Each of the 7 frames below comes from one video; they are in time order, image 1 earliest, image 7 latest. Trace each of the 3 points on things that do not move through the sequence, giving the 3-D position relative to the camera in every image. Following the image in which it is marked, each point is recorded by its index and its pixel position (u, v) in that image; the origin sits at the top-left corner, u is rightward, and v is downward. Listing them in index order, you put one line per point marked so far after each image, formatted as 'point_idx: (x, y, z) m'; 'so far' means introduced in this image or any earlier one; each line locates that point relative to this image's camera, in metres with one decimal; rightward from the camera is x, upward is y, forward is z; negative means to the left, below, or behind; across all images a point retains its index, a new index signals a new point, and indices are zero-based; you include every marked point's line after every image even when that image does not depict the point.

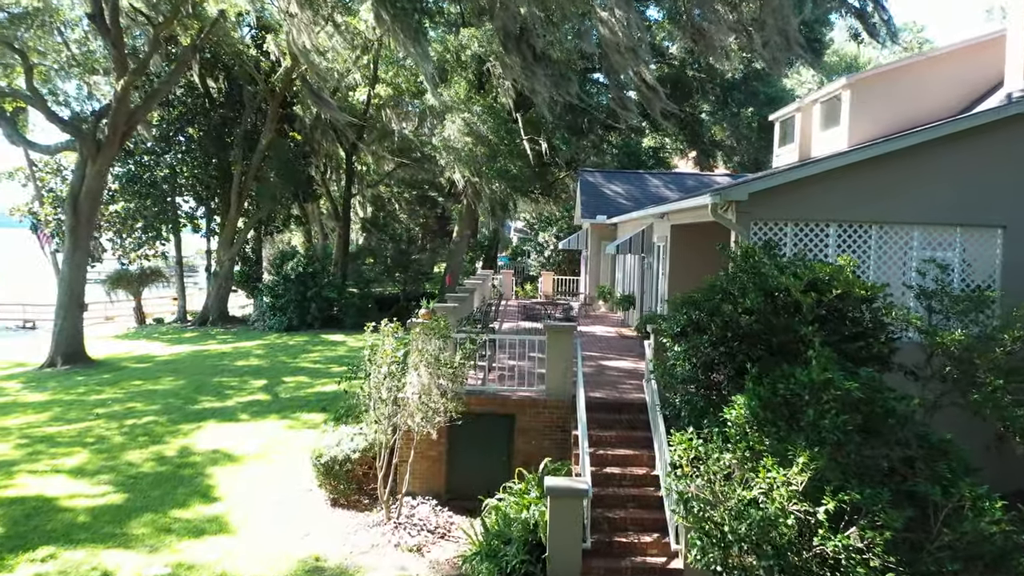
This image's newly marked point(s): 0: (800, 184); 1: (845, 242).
0: (+2.0, +0.7, +7.6) m
1: (+2.4, +0.3, +7.8) m
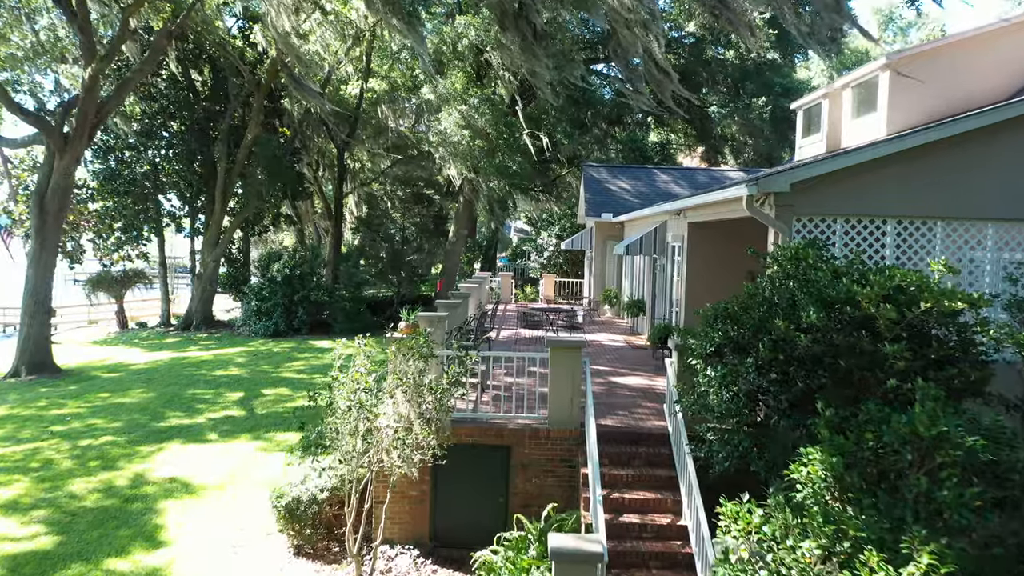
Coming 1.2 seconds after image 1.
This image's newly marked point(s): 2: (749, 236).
0: (+2.0, +0.7, +6.4) m
1: (+2.4, +0.3, +6.6) m
2: (+2.3, +0.4, +10.0) m
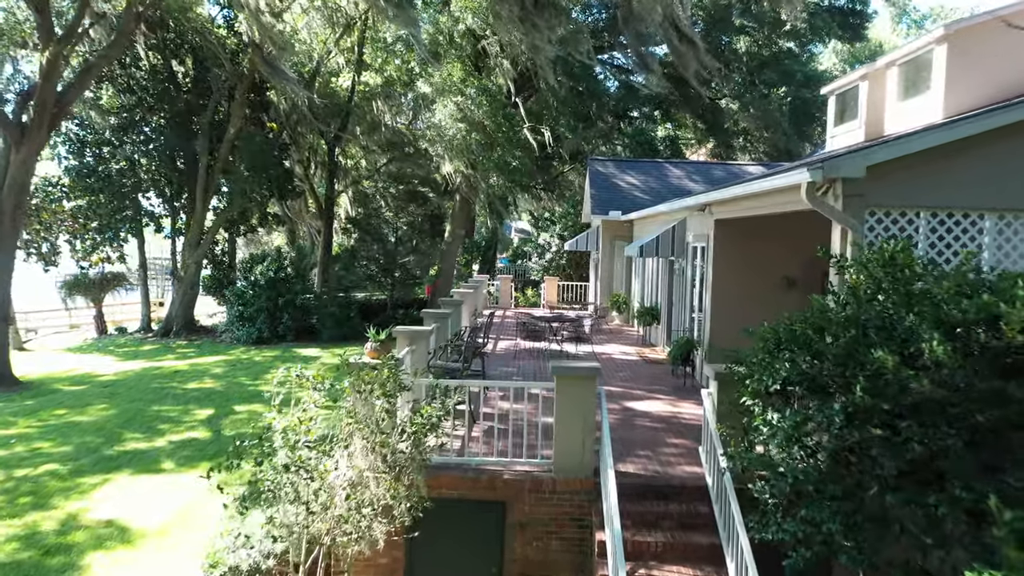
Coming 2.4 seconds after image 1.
0: (+2.0, +0.6, +5.1) m
1: (+2.4, +0.2, +5.3) m
2: (+2.3, +0.4, +8.7) m
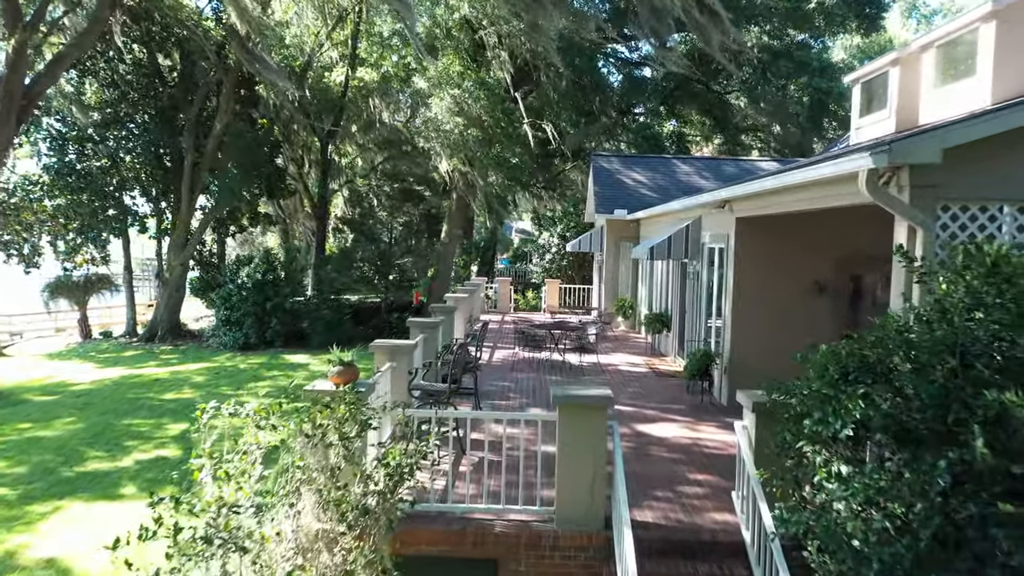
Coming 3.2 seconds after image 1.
0: (+2.0, +0.6, +4.2) m
1: (+2.3, +0.2, +4.4) m
2: (+2.3, +0.3, +7.8) m
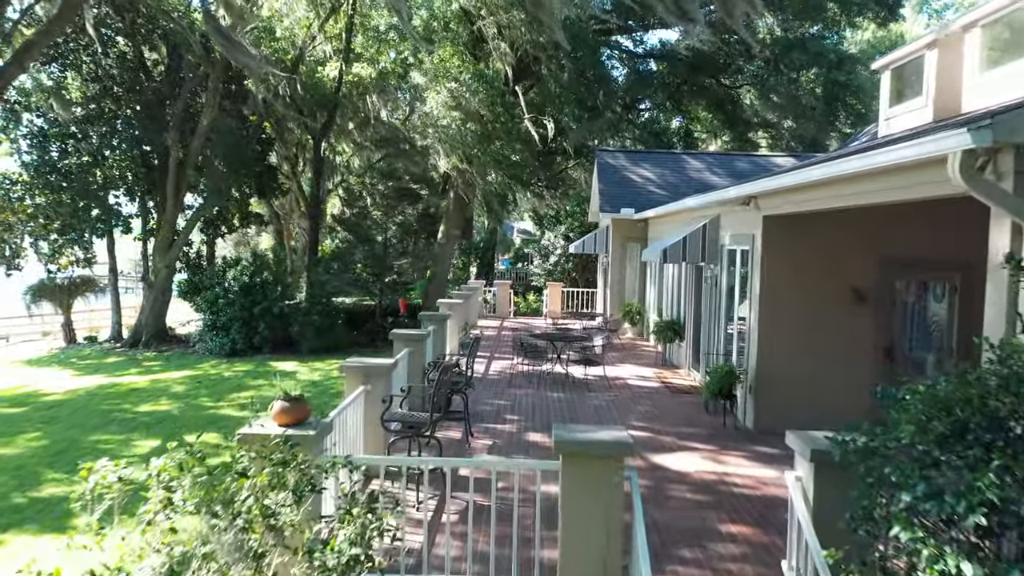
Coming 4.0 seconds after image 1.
0: (+1.9, +0.5, +3.4) m
1: (+2.3, +0.2, +3.6) m
2: (+2.3, +0.3, +7.0) m
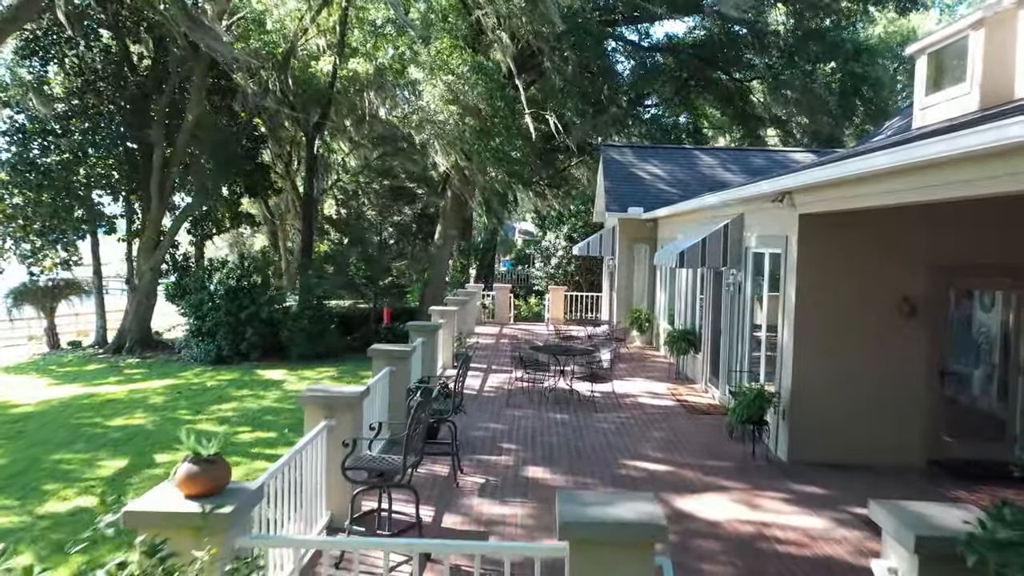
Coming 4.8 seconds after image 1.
0: (+1.9, +0.5, +2.5) m
1: (+2.3, +0.1, +2.7) m
2: (+2.2, +0.2, +6.1) m
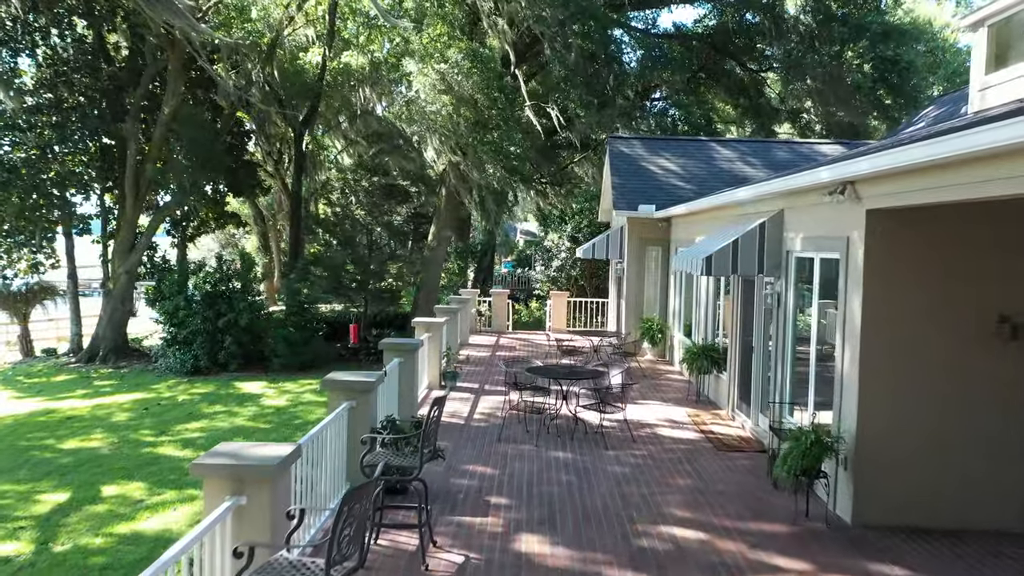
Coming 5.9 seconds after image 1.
0: (+1.9, +0.4, +1.4) m
1: (+2.2, 0.0, +1.6) m
2: (+2.2, +0.2, +4.9) m
